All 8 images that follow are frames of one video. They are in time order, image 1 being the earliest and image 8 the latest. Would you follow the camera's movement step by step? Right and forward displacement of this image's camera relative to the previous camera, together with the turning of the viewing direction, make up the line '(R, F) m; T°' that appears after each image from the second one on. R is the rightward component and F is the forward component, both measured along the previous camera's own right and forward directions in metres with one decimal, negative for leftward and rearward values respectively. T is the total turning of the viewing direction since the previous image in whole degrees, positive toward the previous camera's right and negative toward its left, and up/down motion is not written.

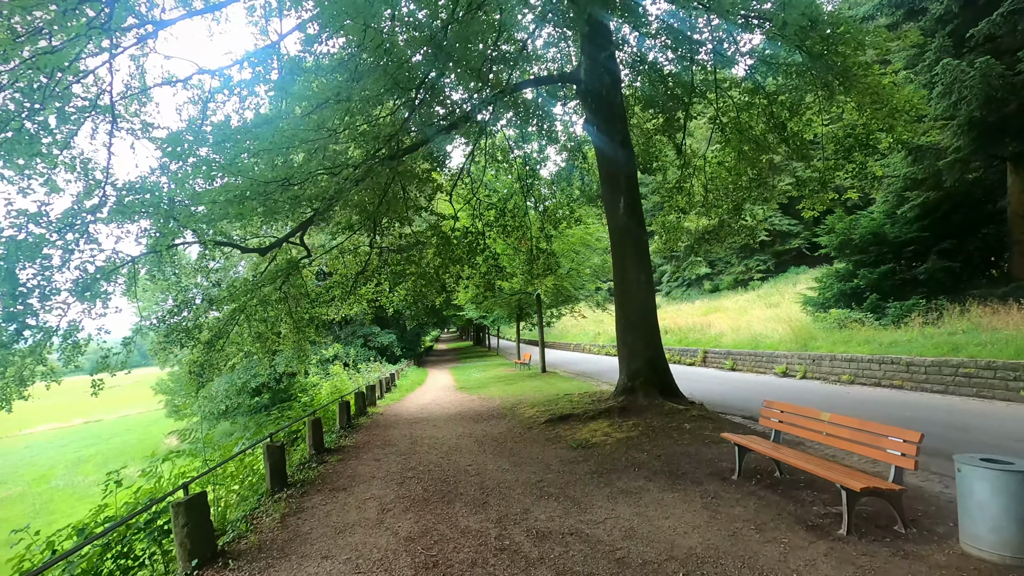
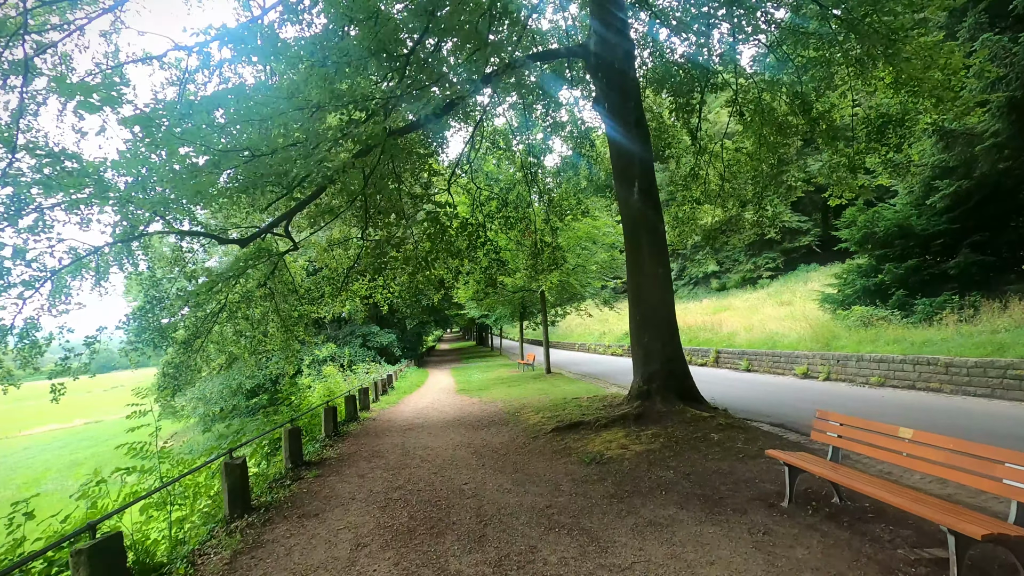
(0.0, +0.9) m; 0°
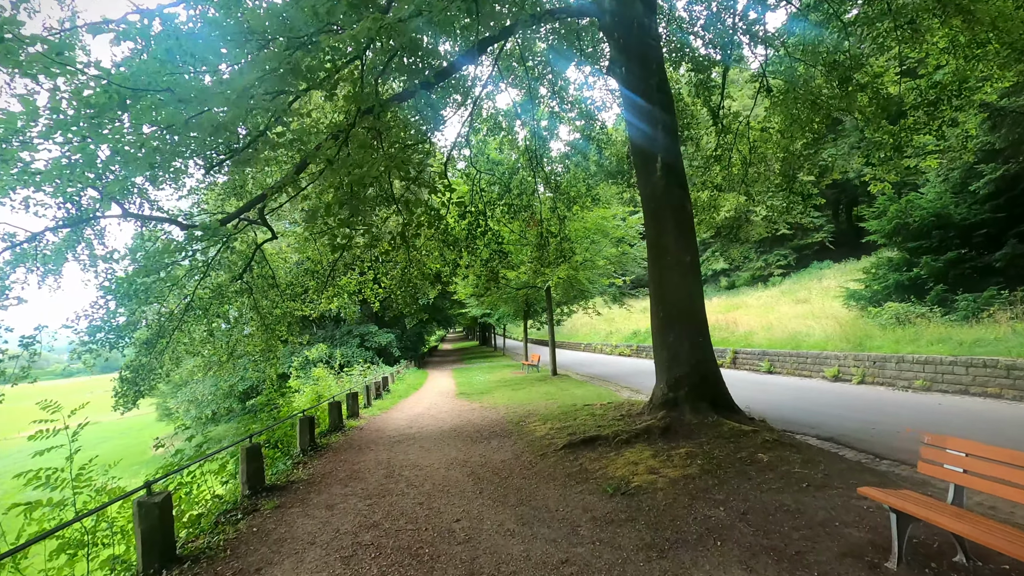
(0.0, +1.1) m; 0°
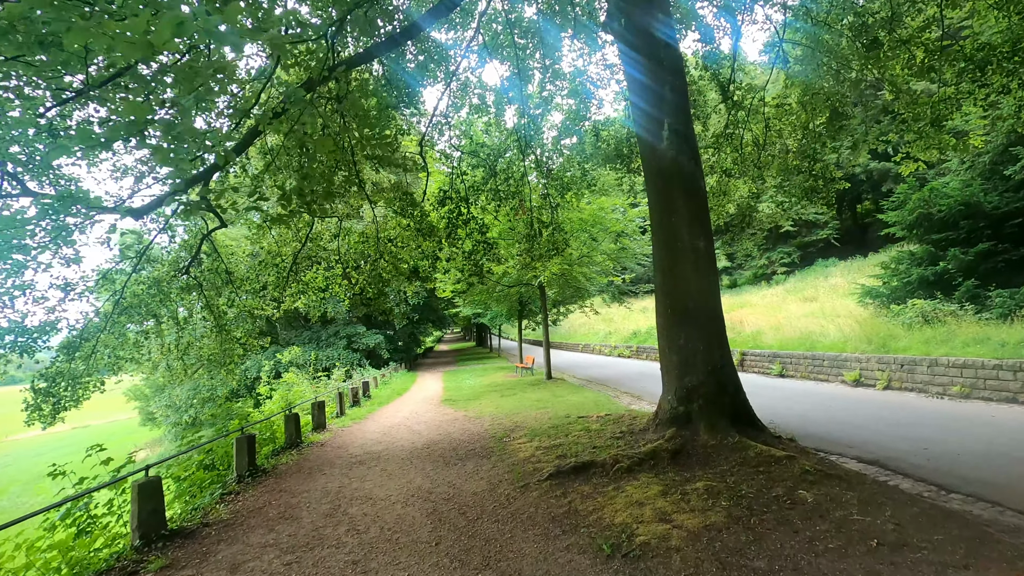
(+0.2, +1.2) m; 0°
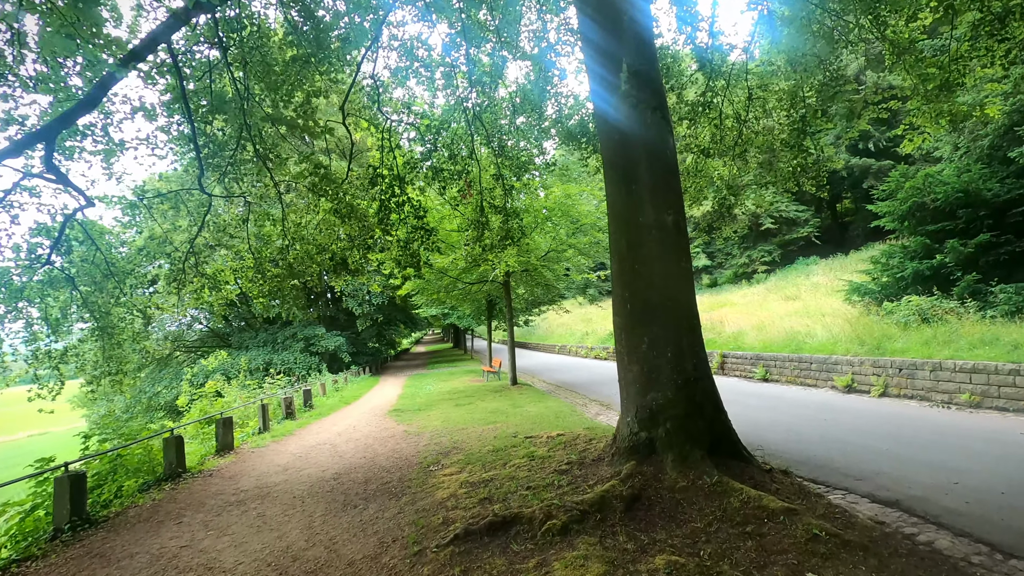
(+0.6, +1.4) m; +2°
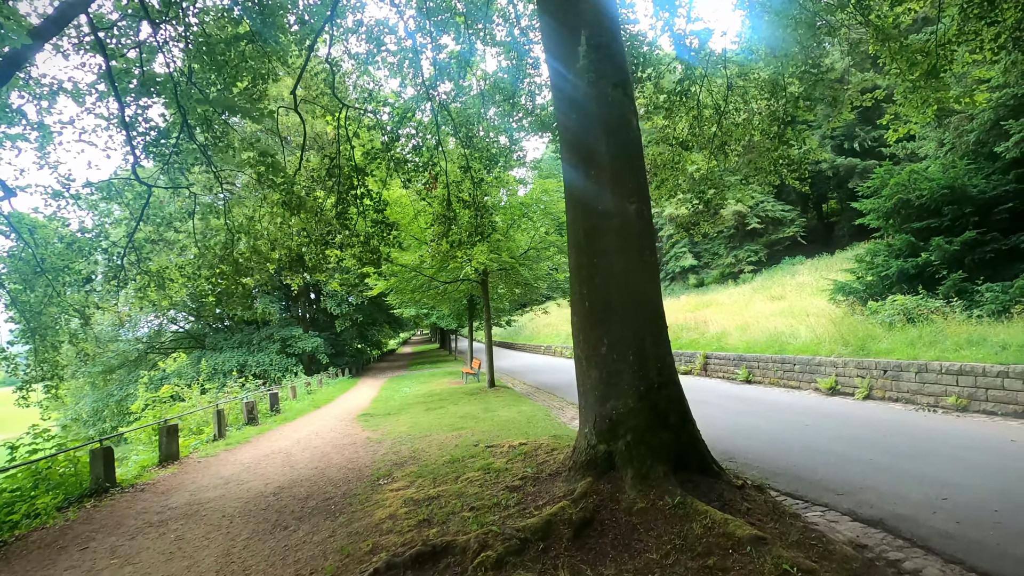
(+0.3, +0.5) m; +1°
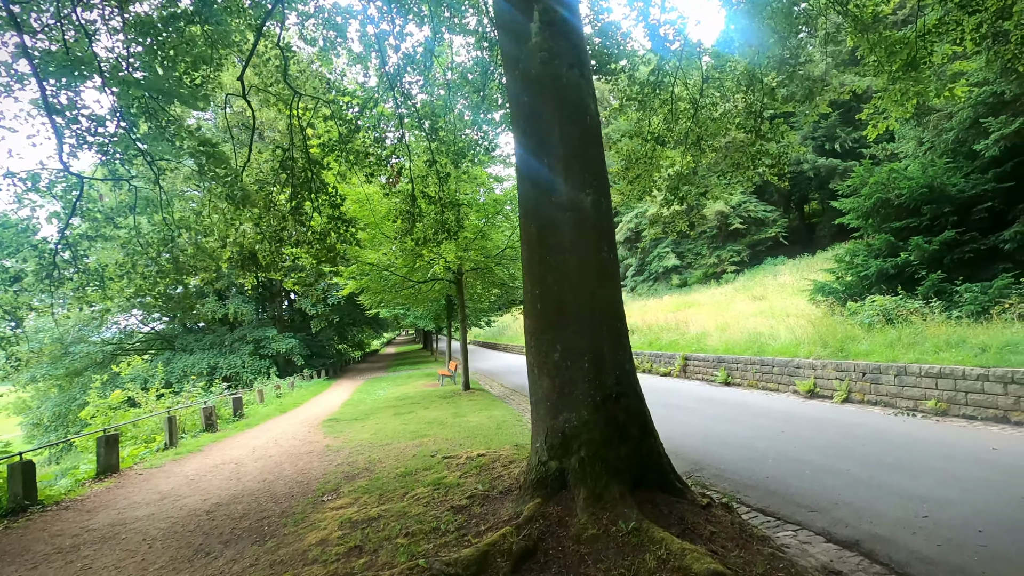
(+0.3, +0.4) m; +1°
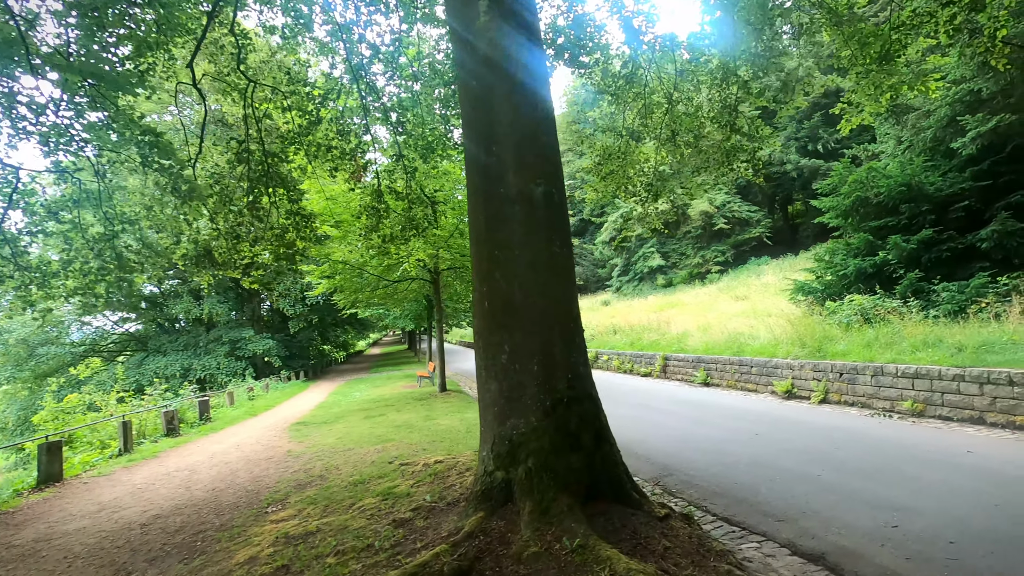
(+0.3, +0.3) m; +1°
